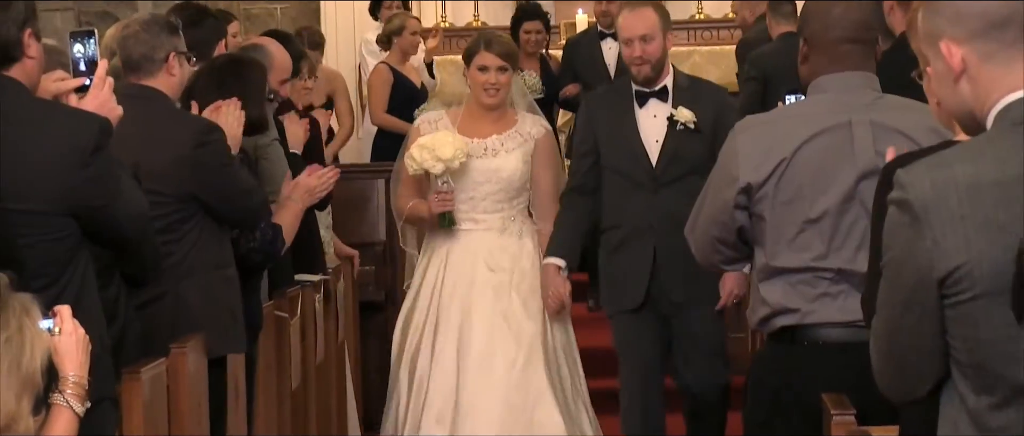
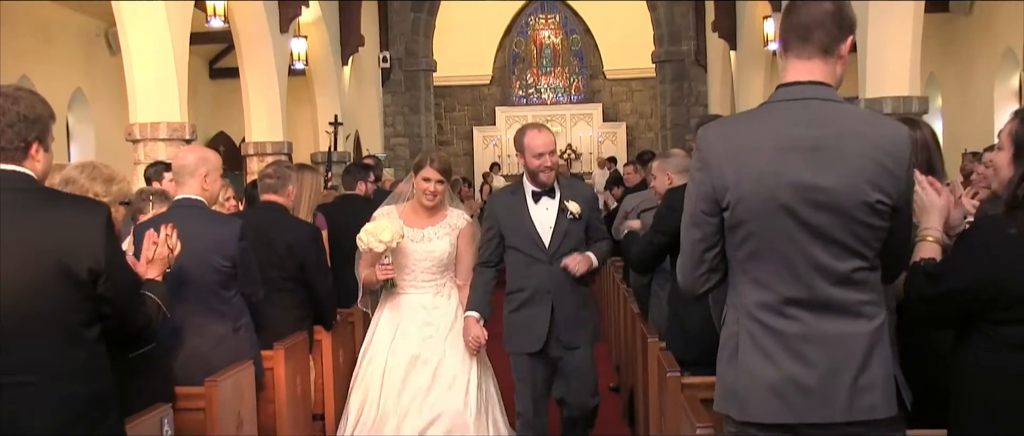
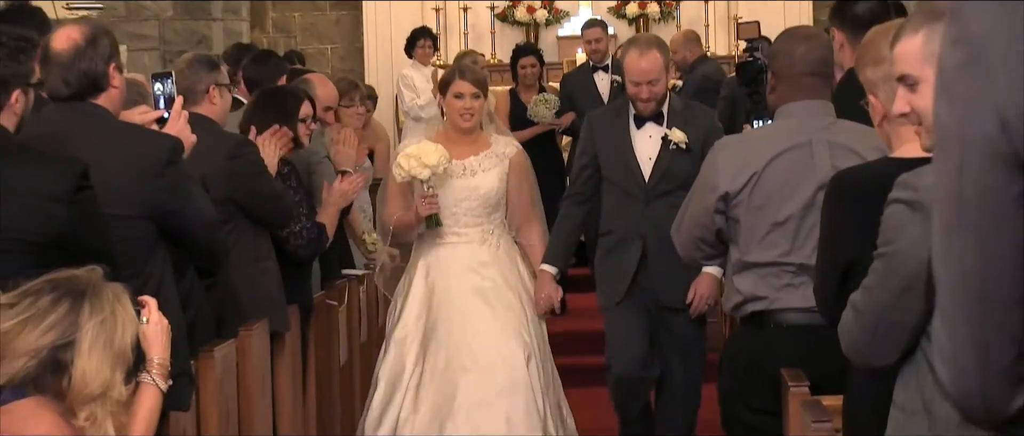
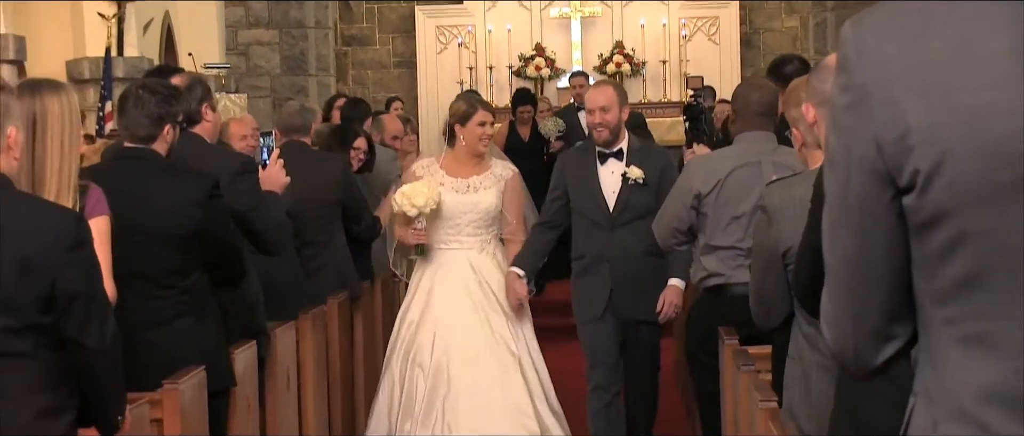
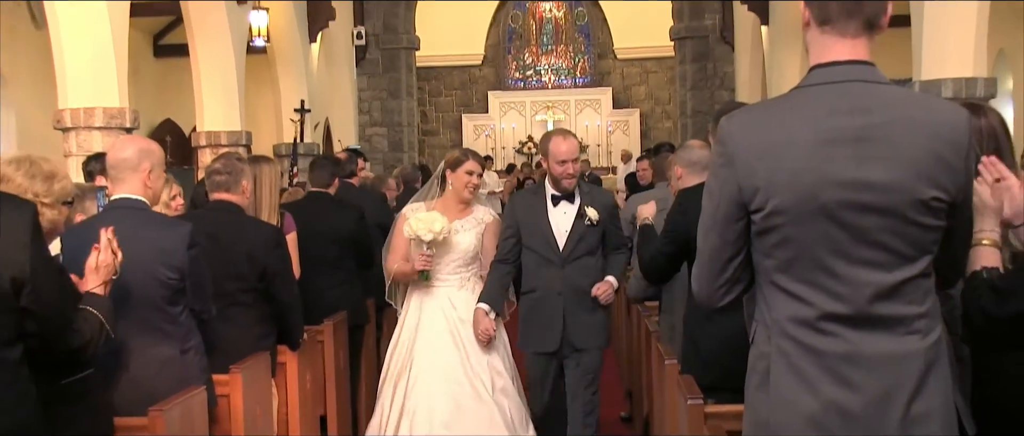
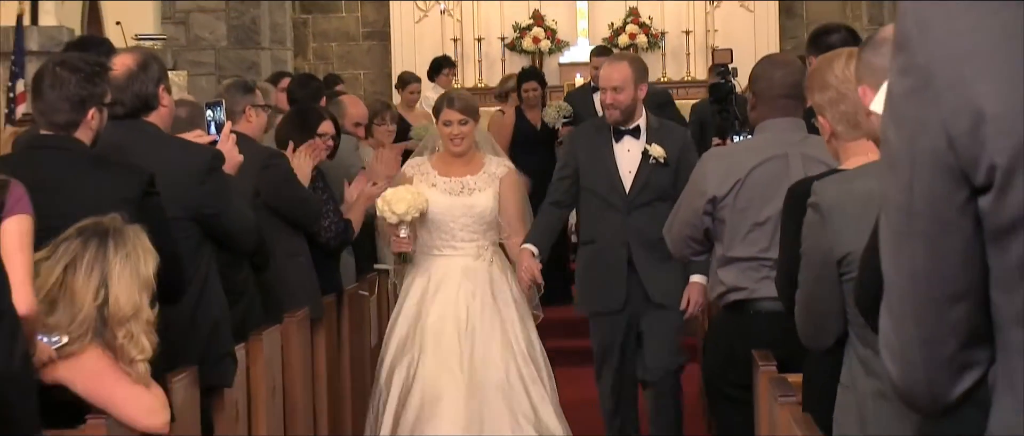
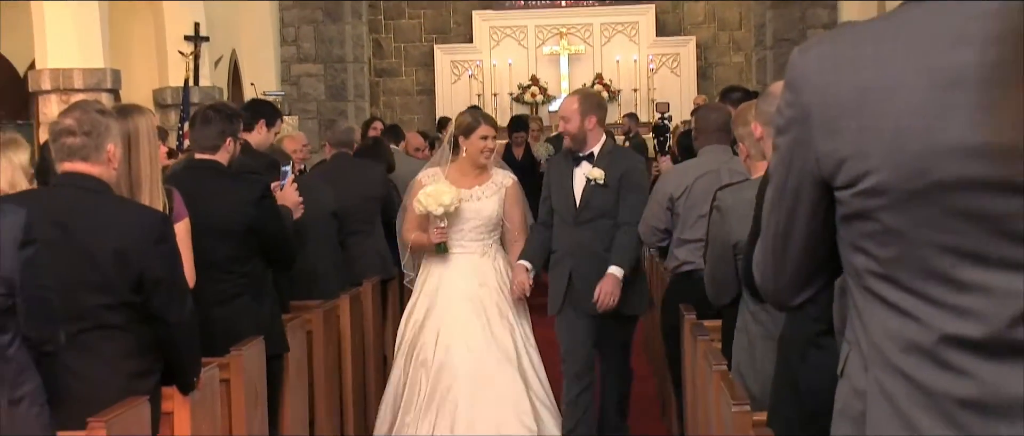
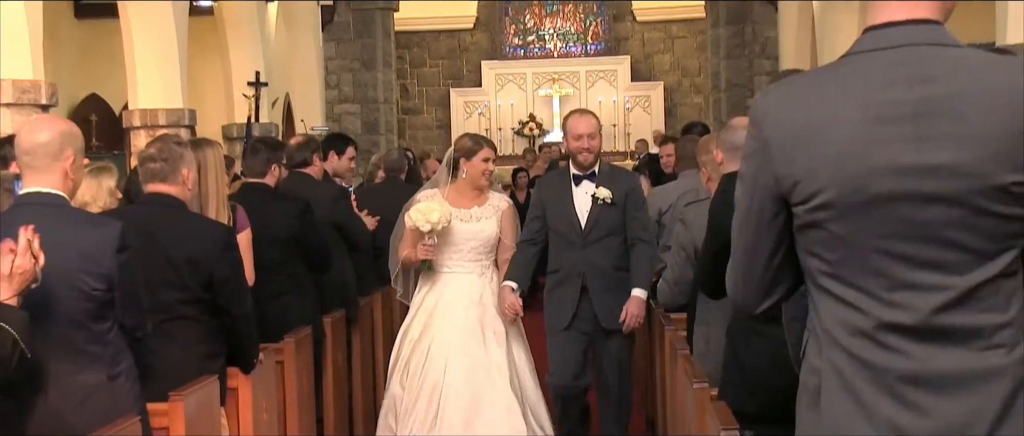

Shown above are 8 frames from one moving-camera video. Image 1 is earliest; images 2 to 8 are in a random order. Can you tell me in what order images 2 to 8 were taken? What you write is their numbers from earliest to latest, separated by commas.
3, 6, 4, 7, 8, 5, 2
